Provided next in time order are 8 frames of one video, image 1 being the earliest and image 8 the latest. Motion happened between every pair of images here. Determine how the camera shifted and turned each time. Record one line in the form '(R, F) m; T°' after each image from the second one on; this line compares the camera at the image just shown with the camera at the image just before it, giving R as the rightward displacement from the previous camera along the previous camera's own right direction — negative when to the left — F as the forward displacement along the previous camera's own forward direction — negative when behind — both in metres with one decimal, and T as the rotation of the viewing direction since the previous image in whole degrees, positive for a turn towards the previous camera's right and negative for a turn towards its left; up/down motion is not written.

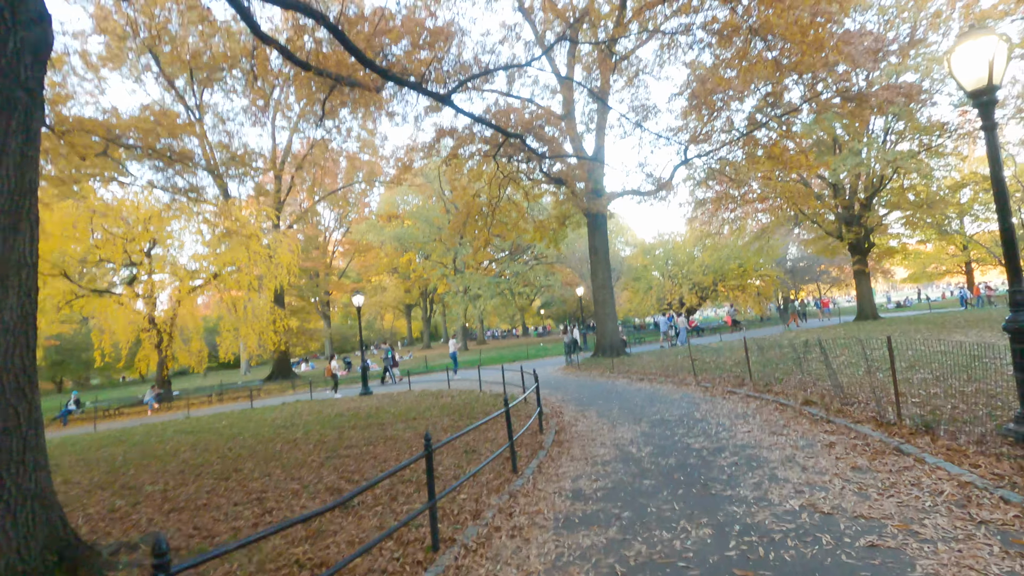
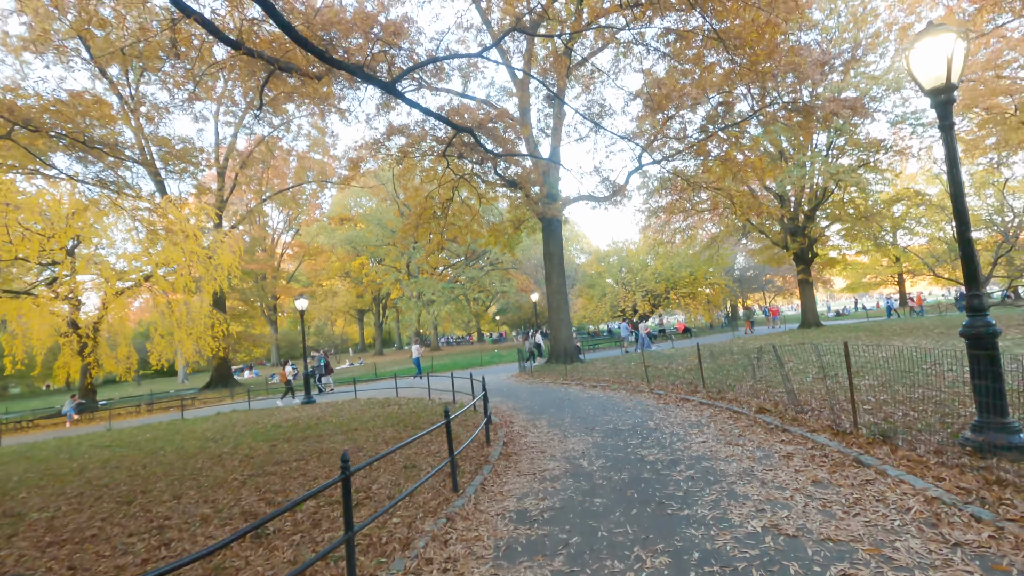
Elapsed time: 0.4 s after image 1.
(+0.1, +0.4) m; +5°
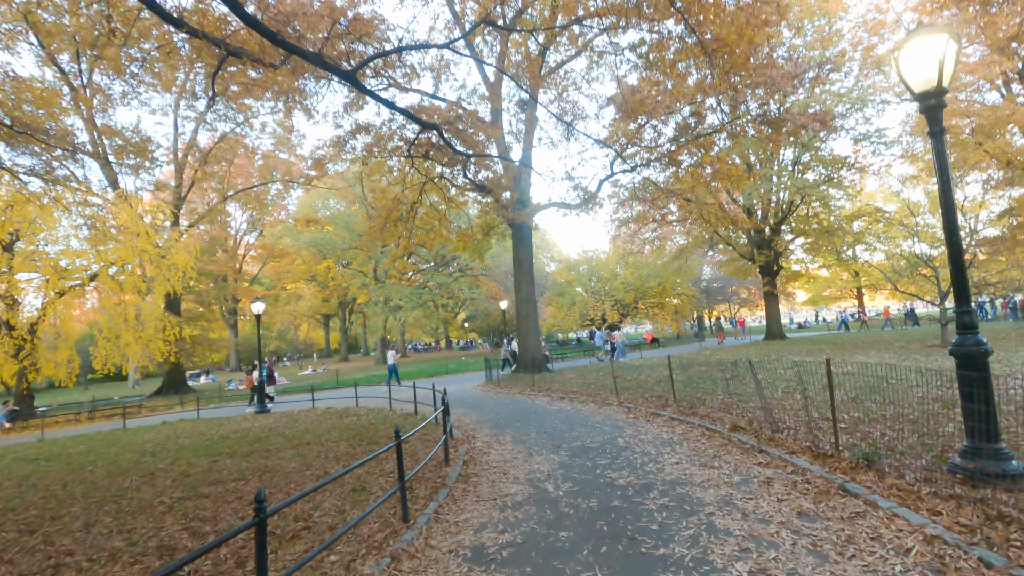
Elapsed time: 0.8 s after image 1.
(+0.1, +0.4) m; +3°
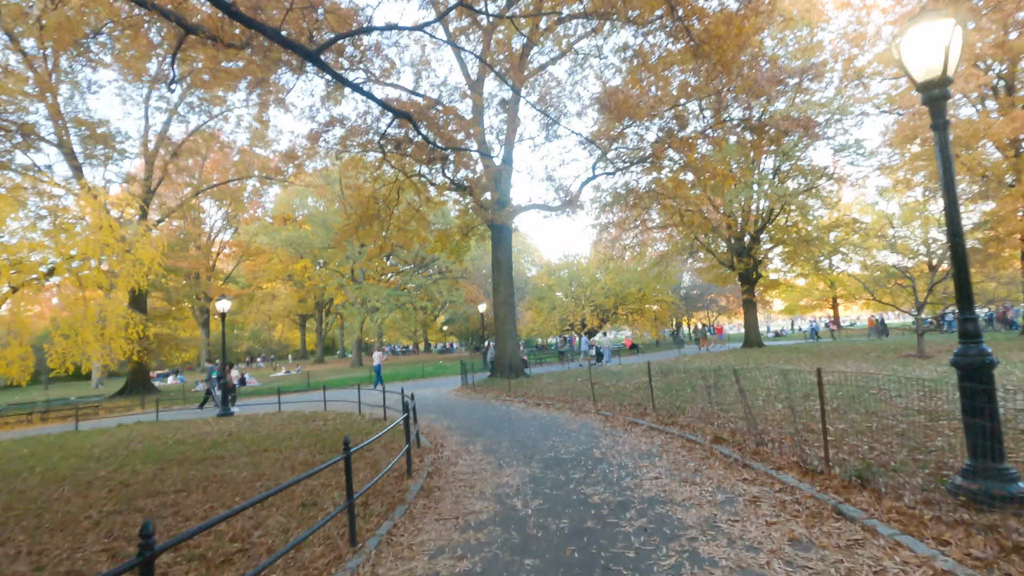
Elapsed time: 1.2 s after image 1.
(+0.1, +0.3) m; +2°
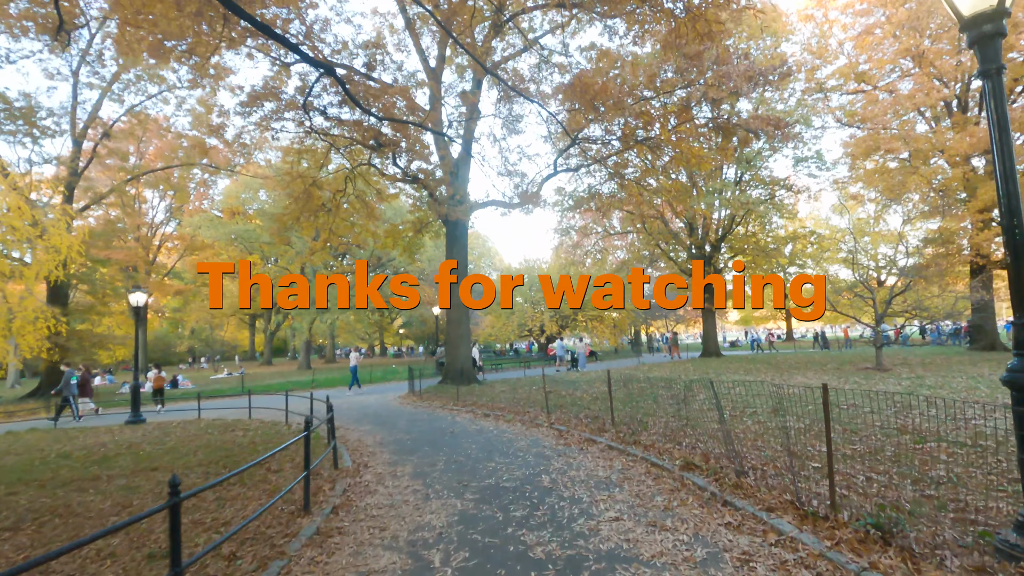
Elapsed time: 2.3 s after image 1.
(+0.2, +0.9) m; +4°
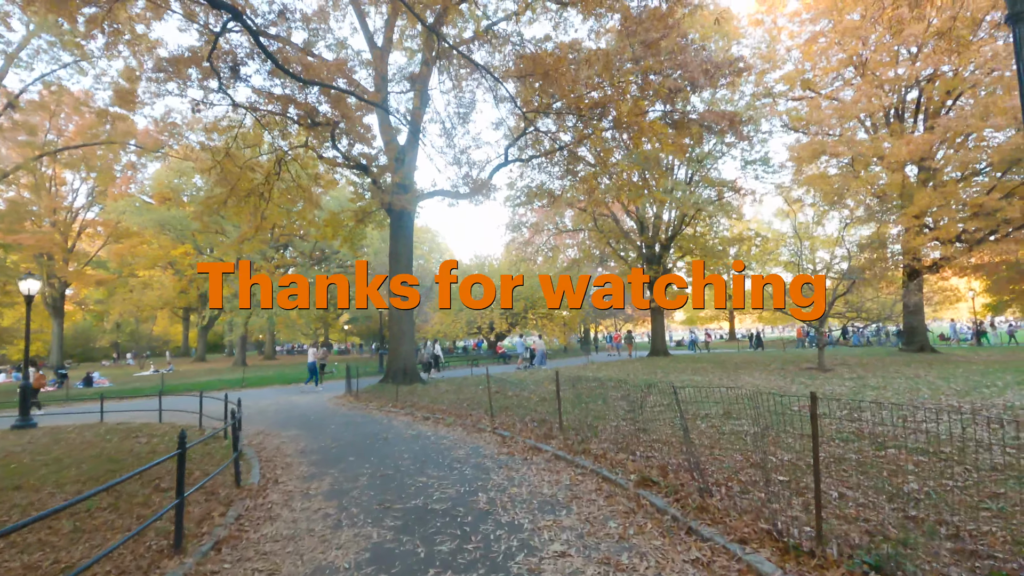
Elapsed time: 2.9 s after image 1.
(+0.1, +0.6) m; +5°
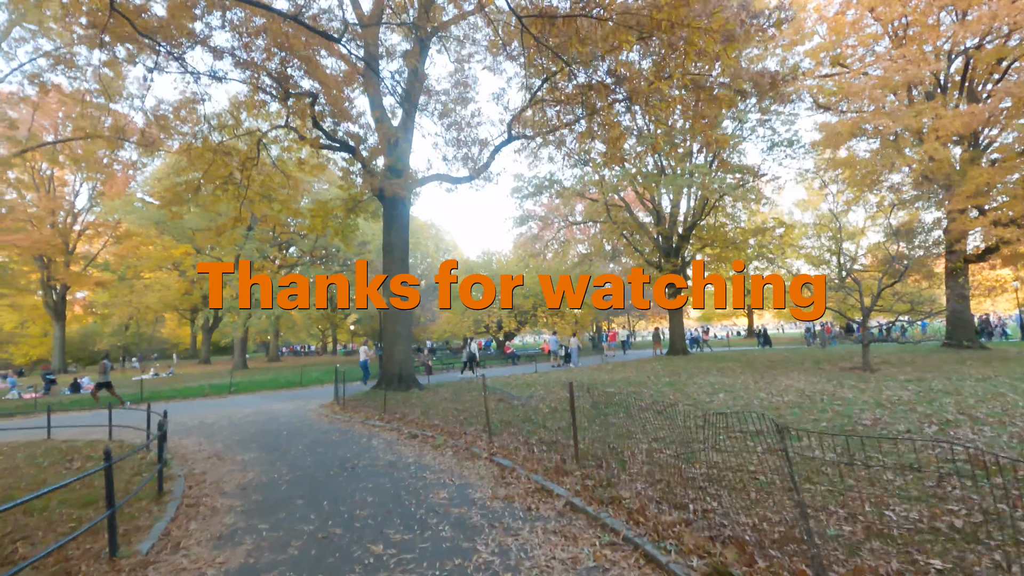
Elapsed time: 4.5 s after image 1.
(+0.1, +1.4) m; -1°
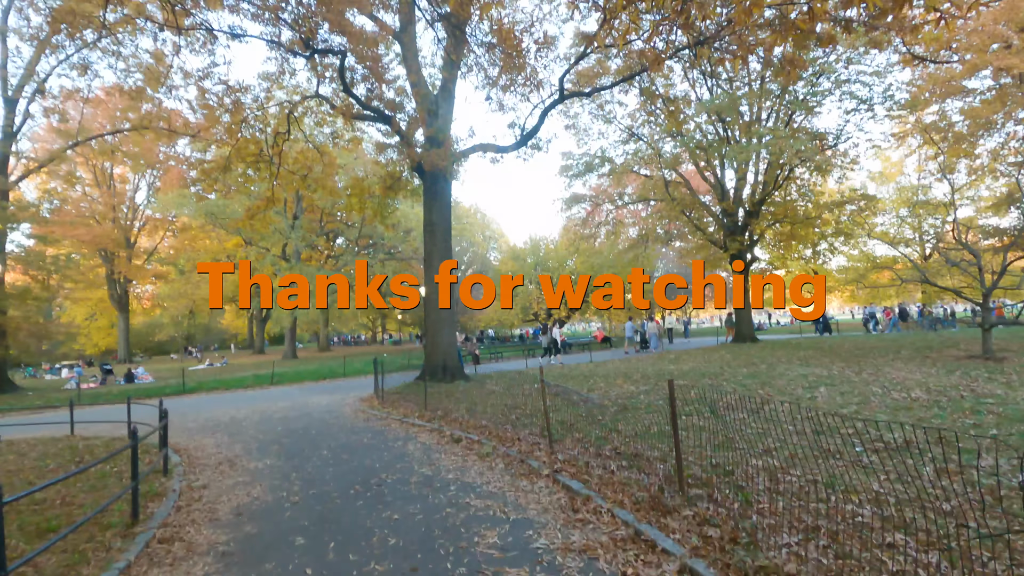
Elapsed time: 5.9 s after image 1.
(-0.2, +1.3) m; -5°
